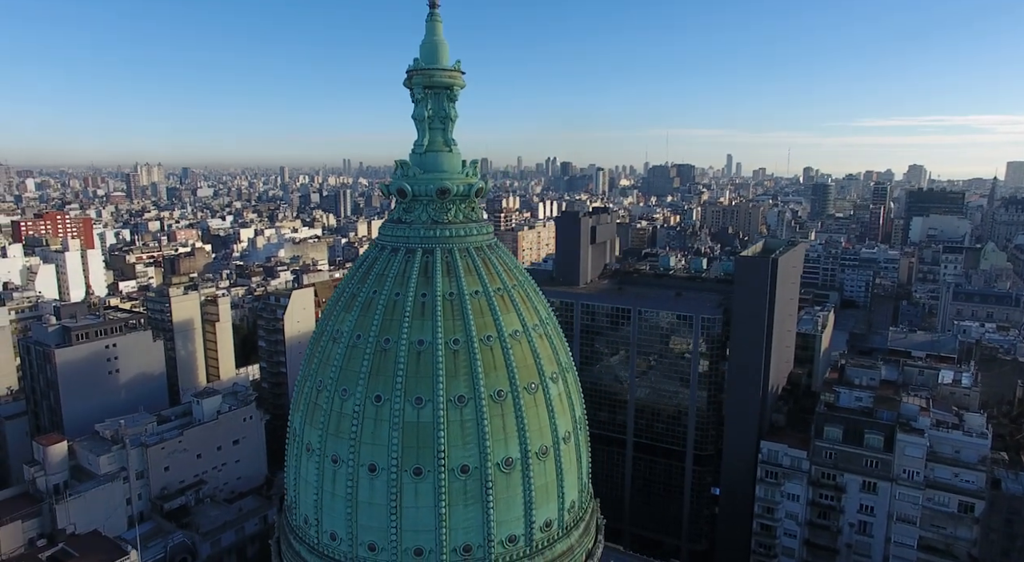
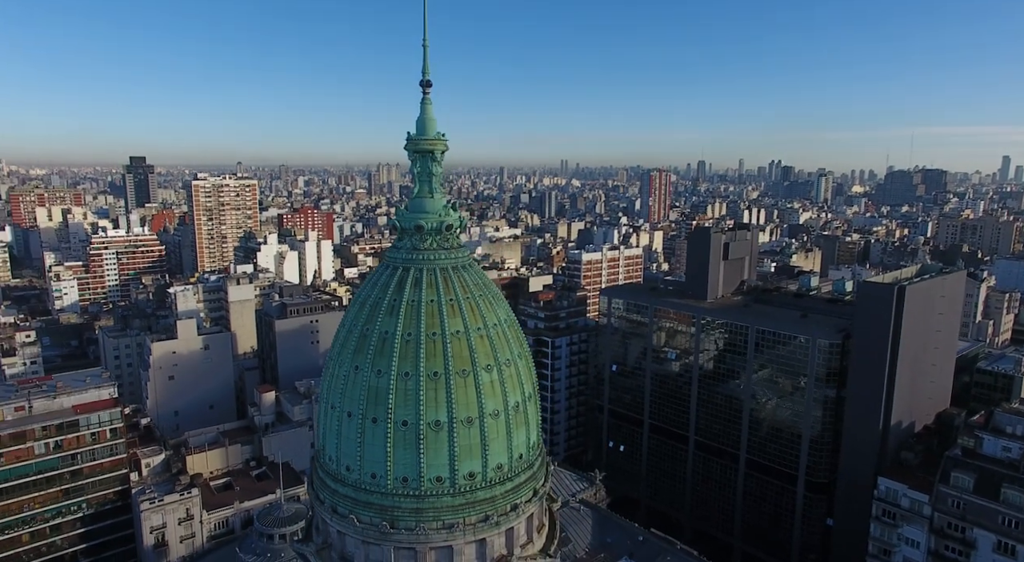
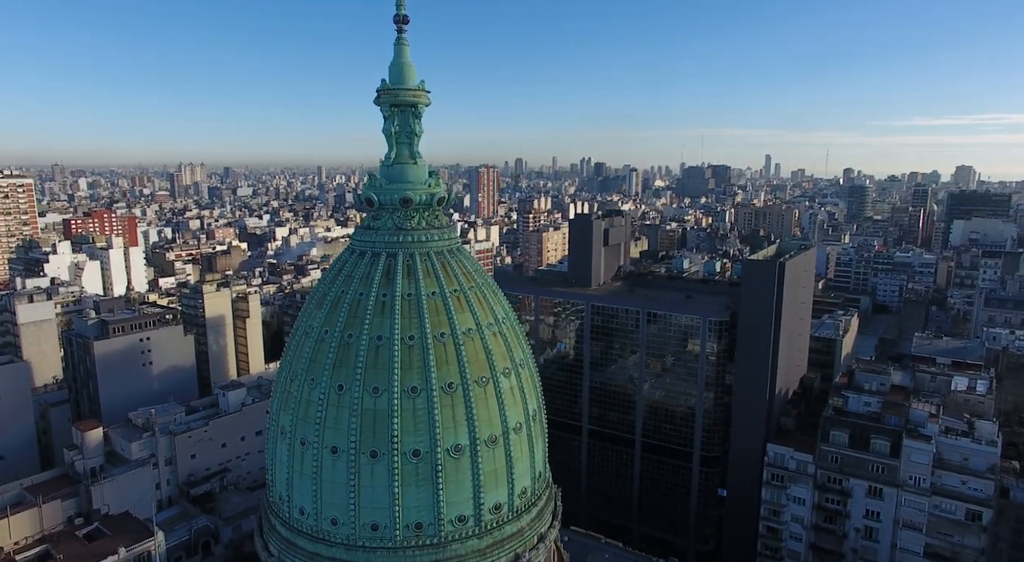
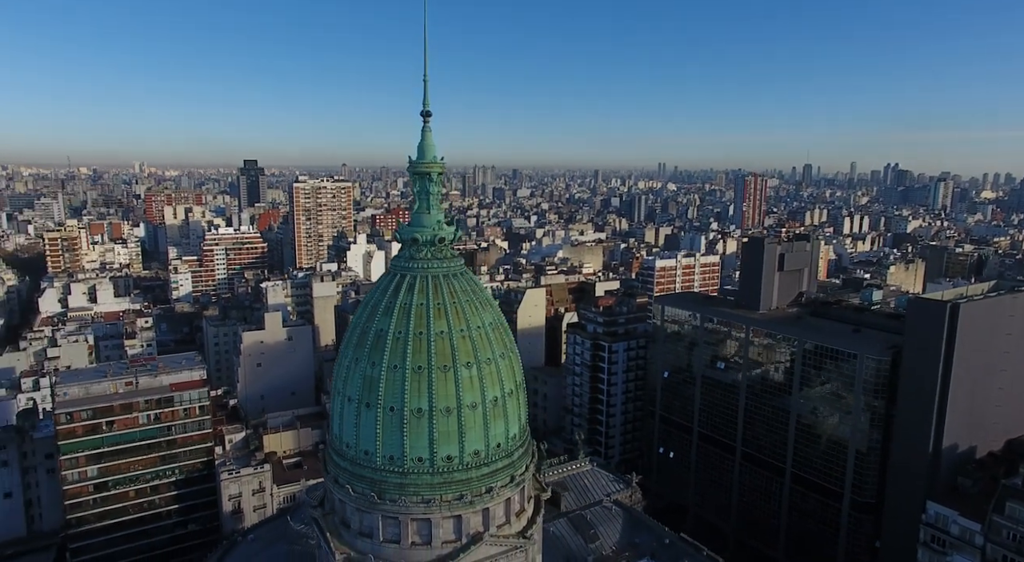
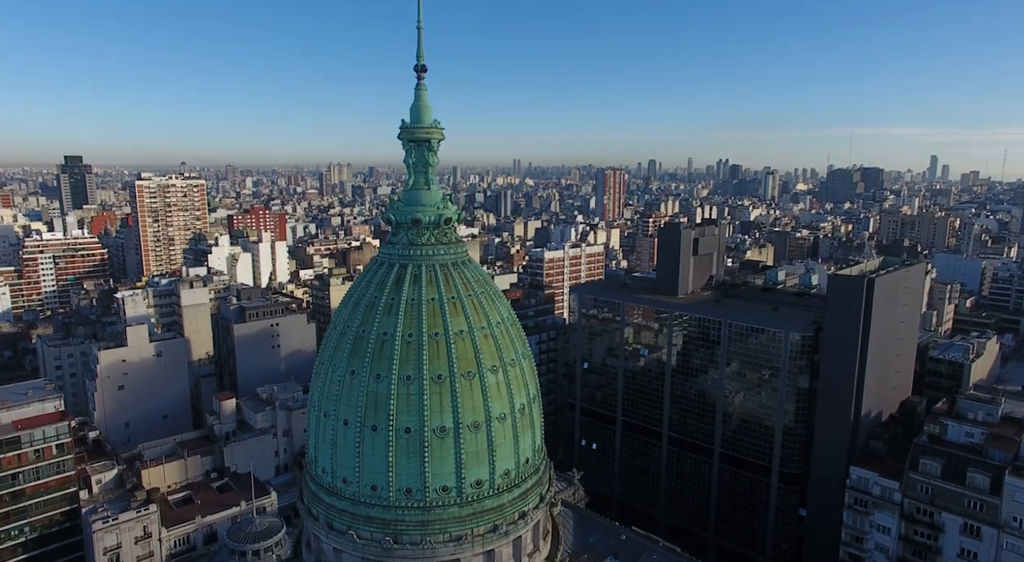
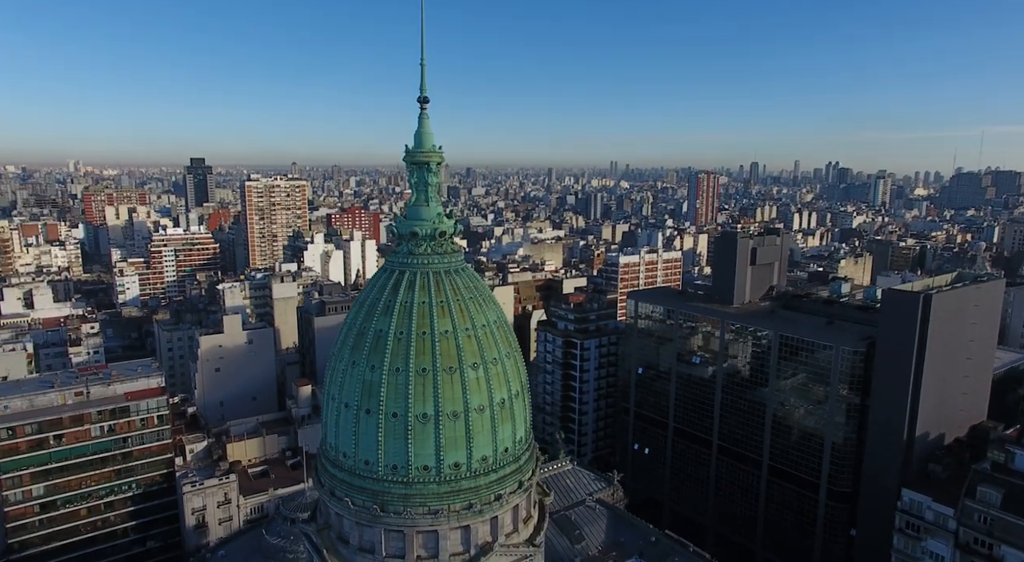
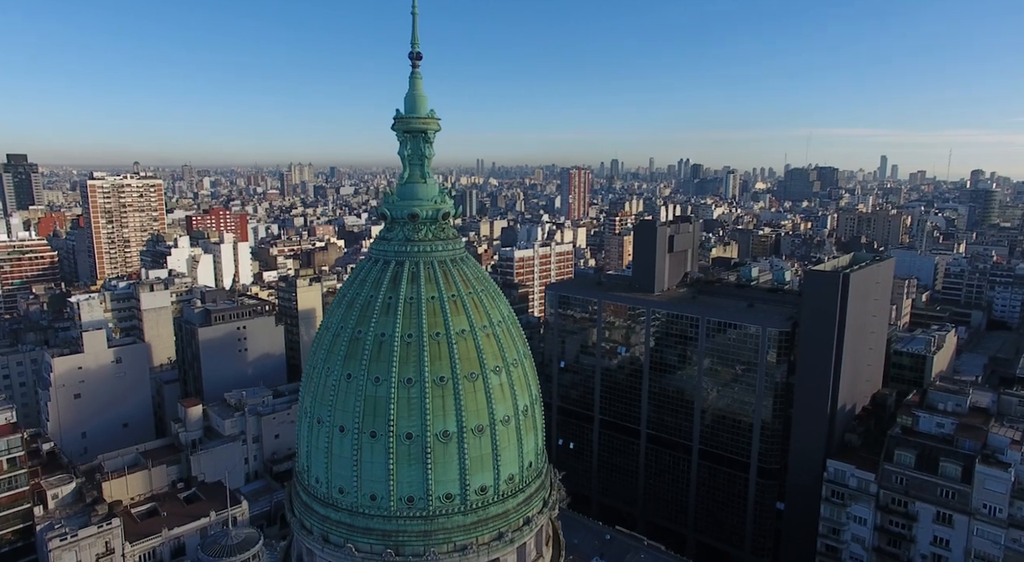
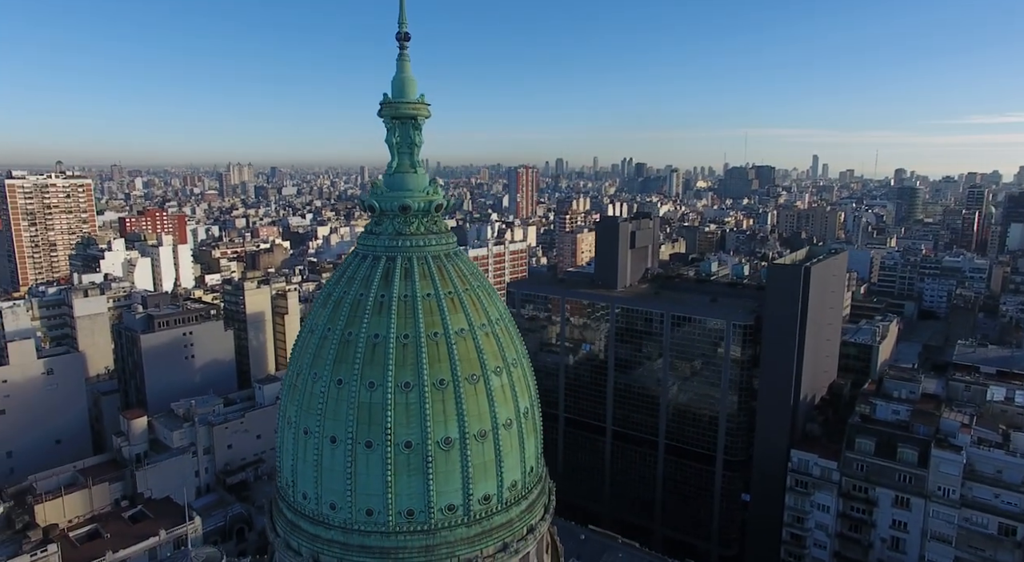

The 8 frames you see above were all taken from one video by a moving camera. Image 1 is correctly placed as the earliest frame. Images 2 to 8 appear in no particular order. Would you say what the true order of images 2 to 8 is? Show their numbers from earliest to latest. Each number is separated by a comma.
3, 8, 7, 5, 2, 6, 4
